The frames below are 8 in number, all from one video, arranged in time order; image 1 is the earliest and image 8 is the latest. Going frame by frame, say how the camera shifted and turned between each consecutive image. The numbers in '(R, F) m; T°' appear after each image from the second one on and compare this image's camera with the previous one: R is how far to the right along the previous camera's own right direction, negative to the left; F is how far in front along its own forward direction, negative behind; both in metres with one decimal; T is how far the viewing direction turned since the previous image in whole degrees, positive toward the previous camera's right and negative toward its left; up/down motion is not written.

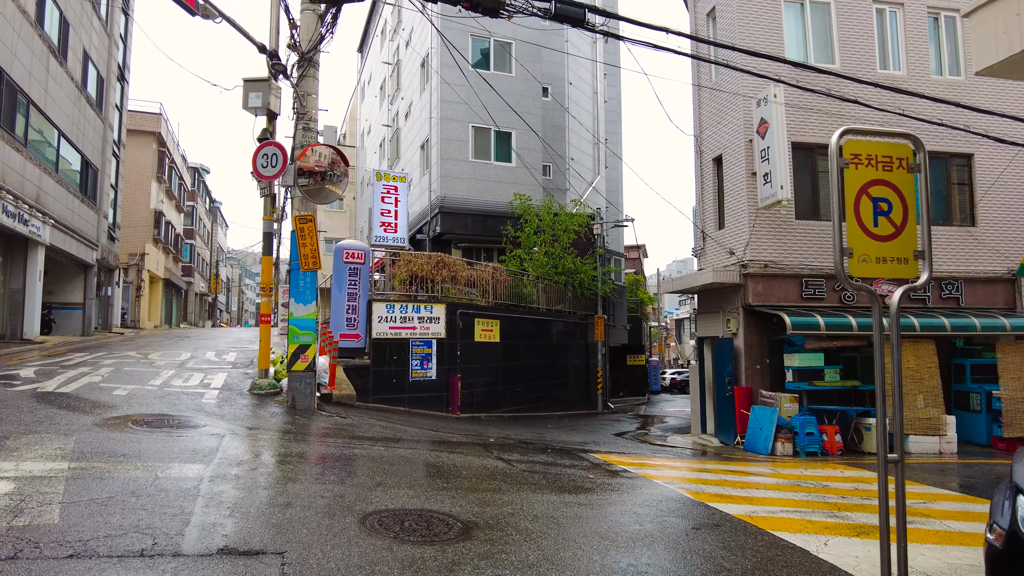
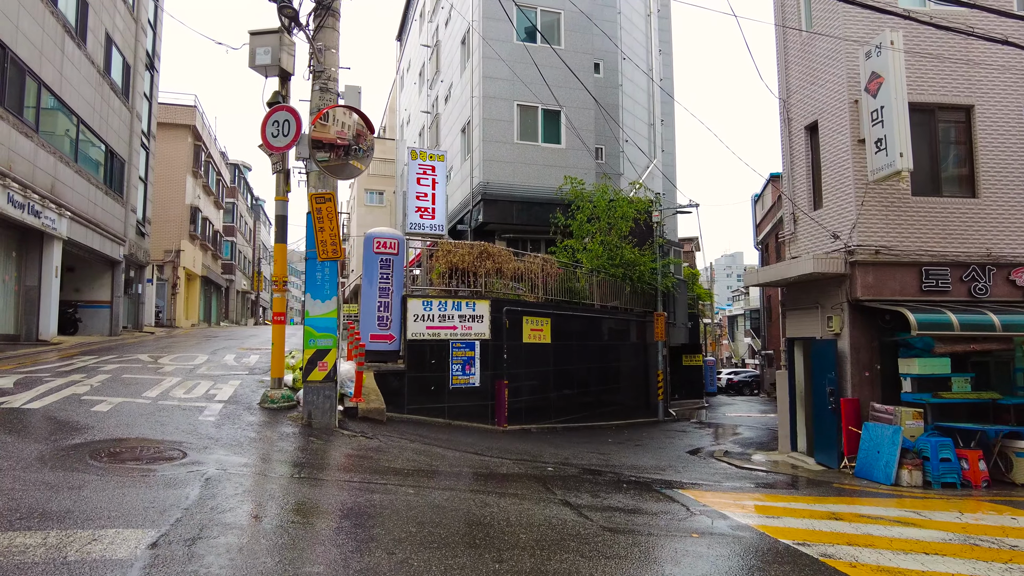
(-0.2, +1.8) m; -4°
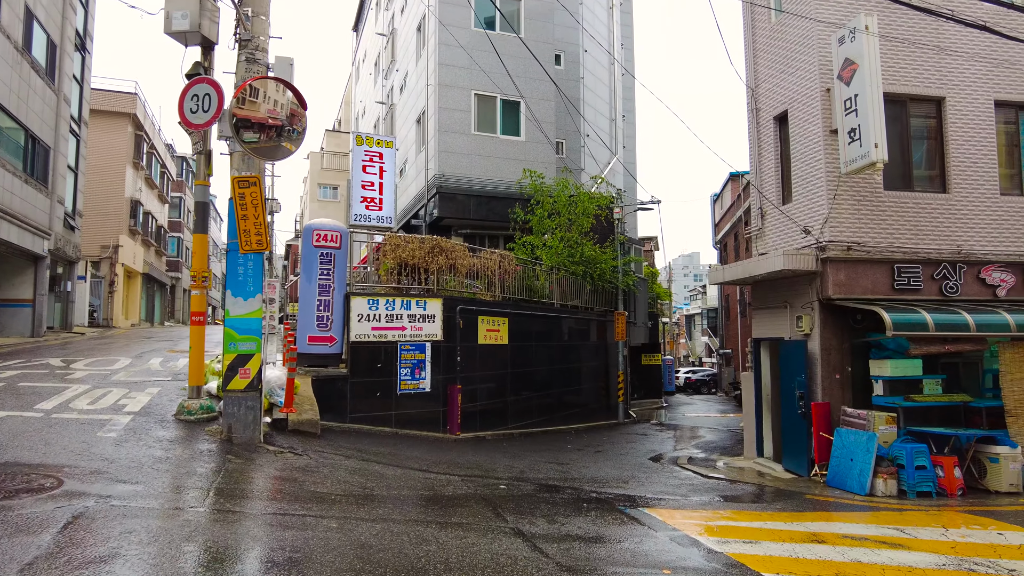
(+0.1, +0.8) m; +3°
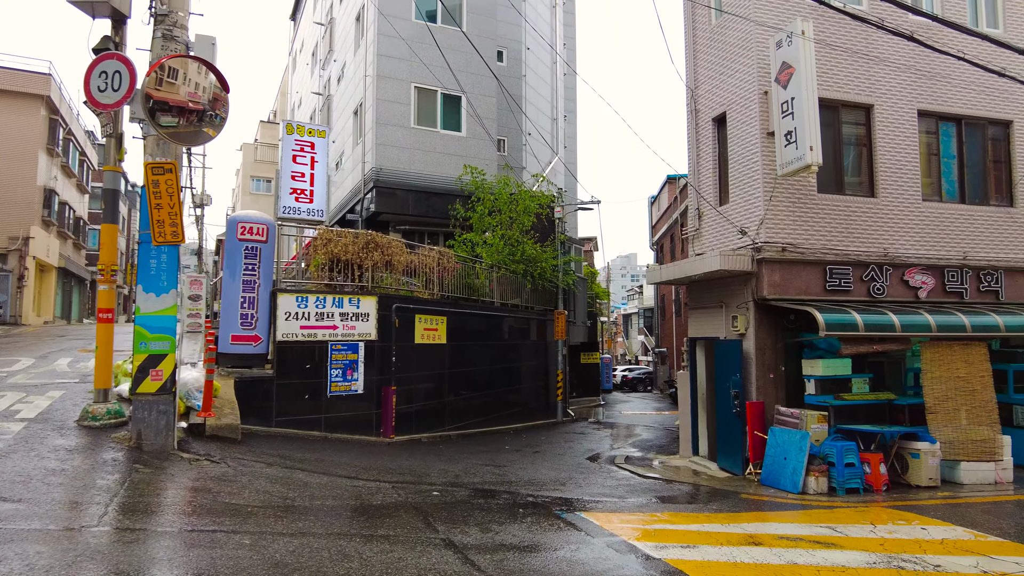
(+0.1, +0.3) m; +5°
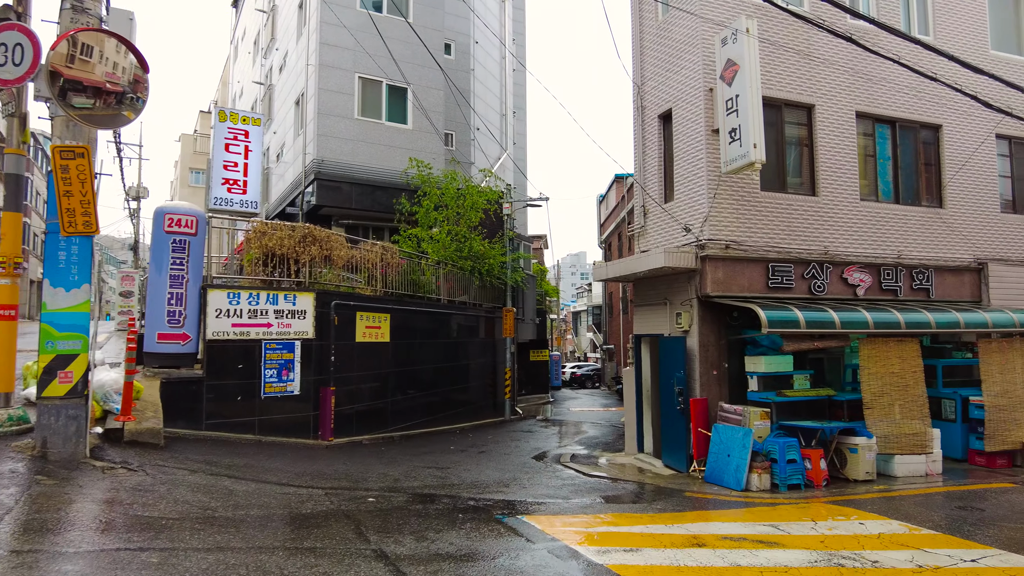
(+0.1, +0.2) m; +4°
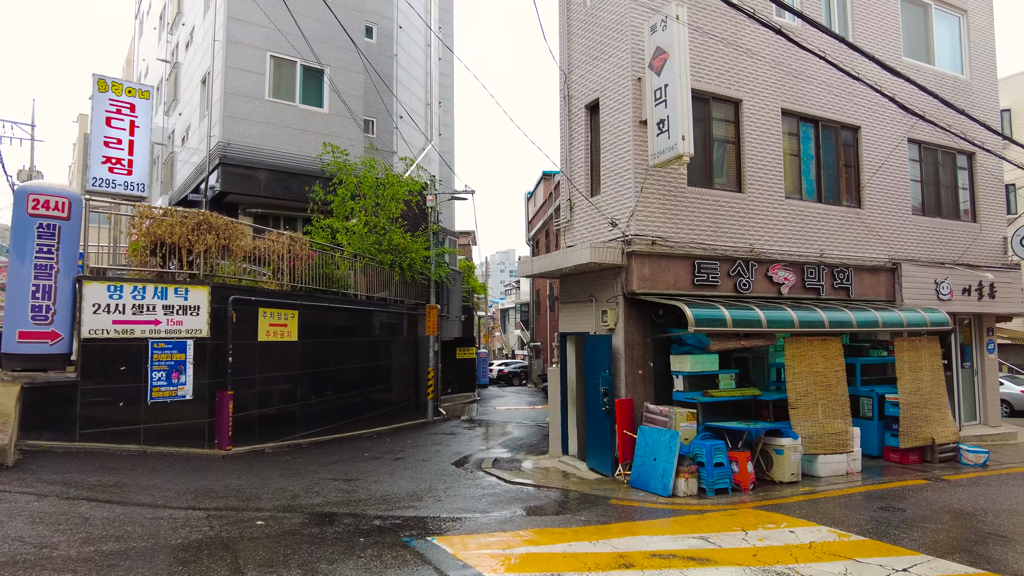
(+0.1, +0.6) m; +6°
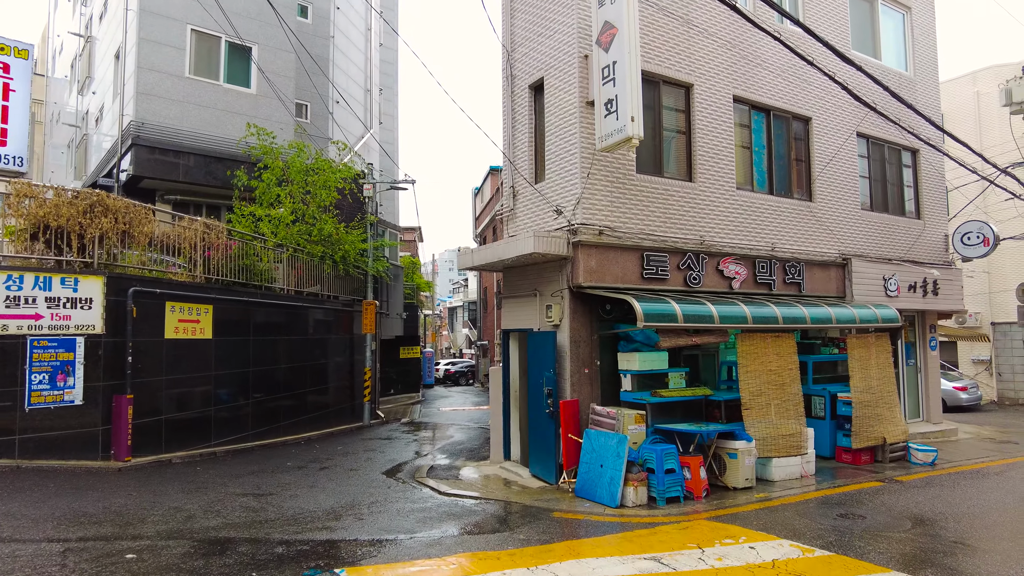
(+0.2, +0.8) m; +4°
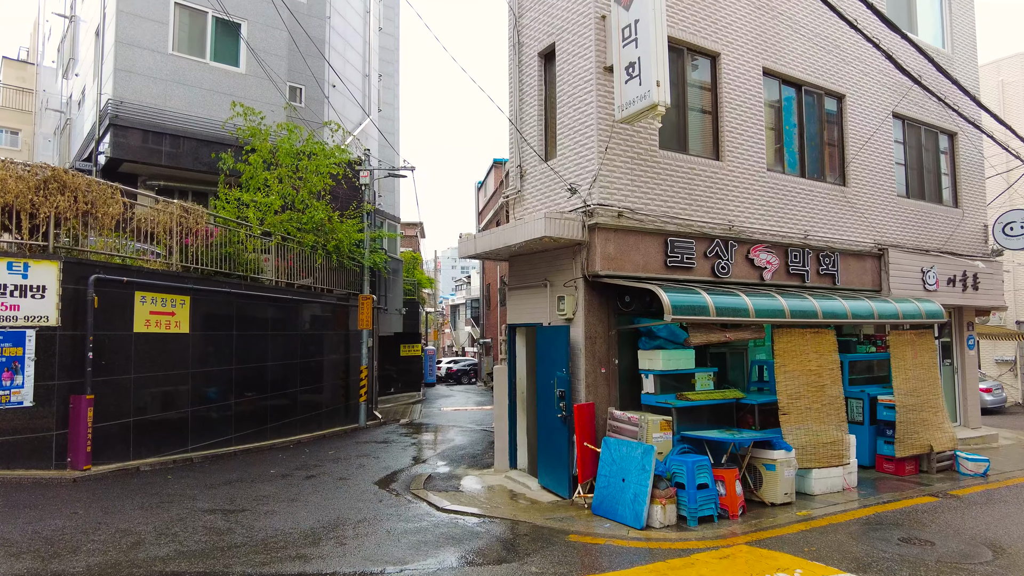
(-0.1, +1.0) m; 0°
